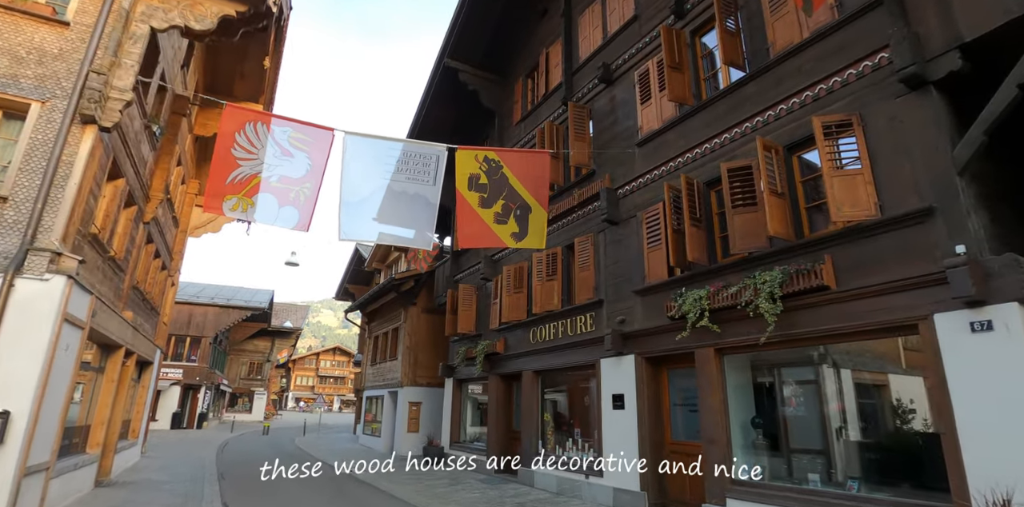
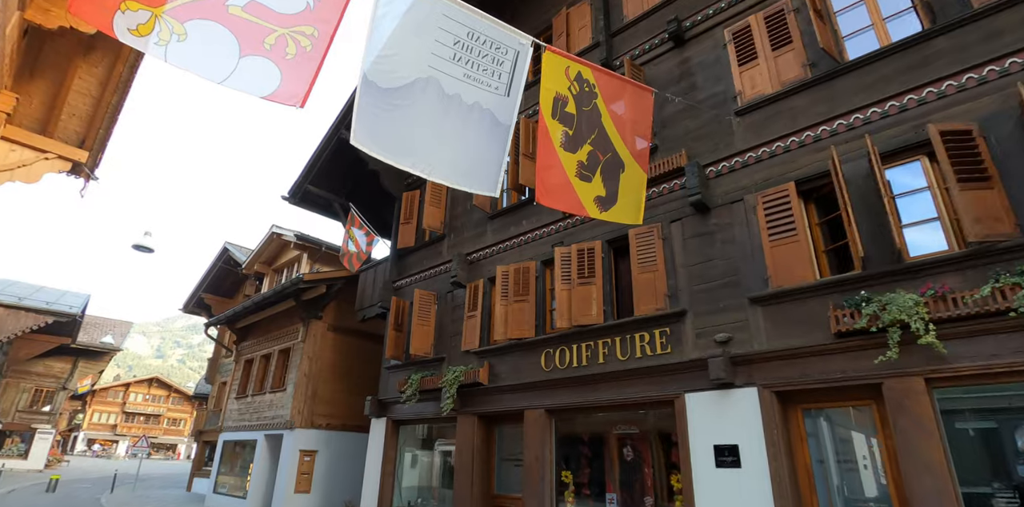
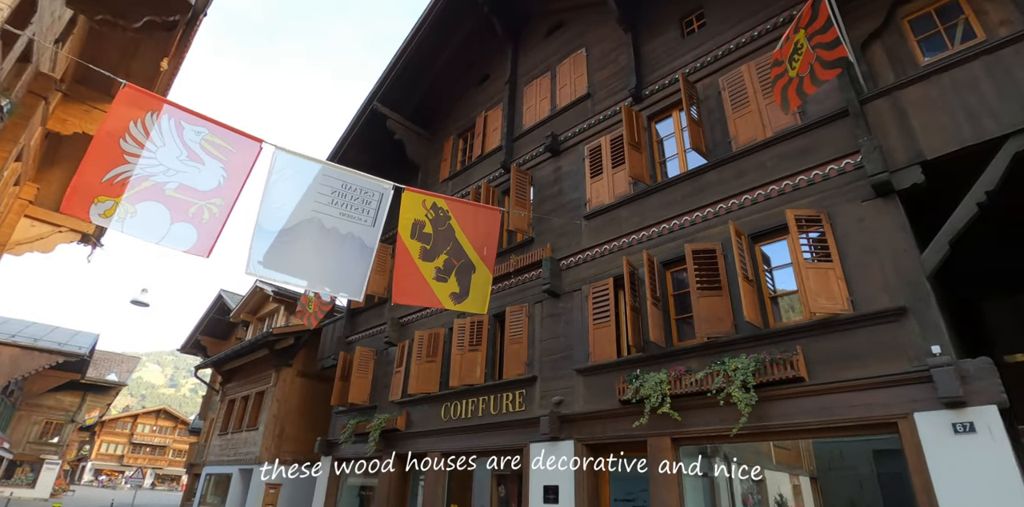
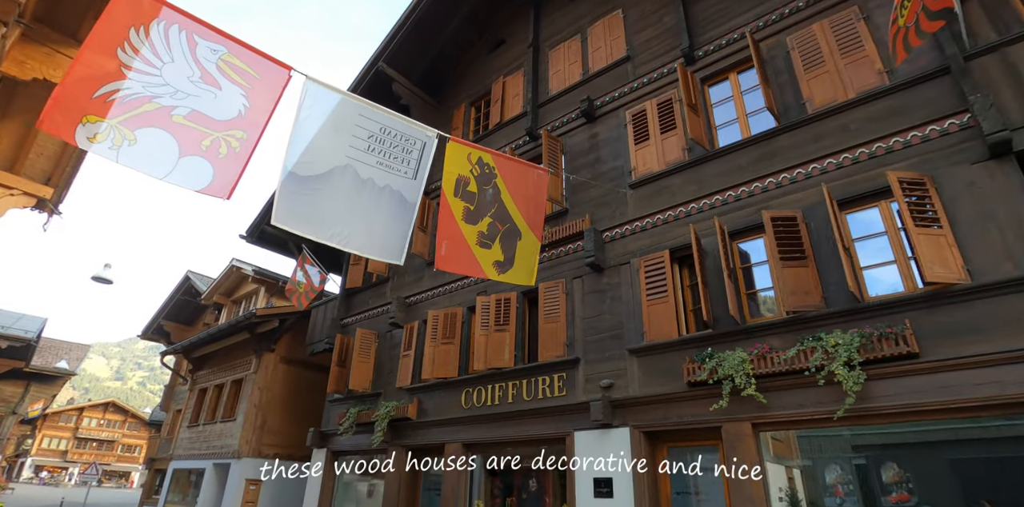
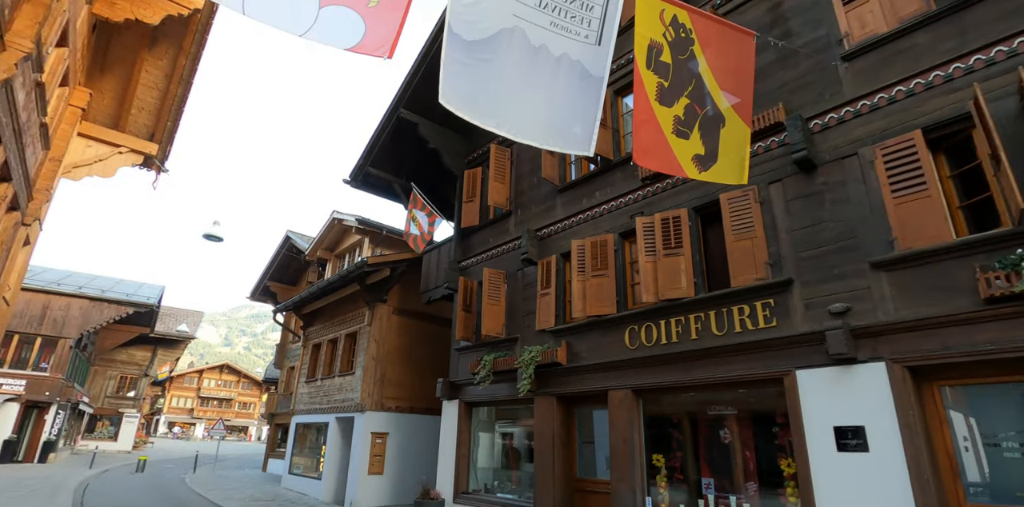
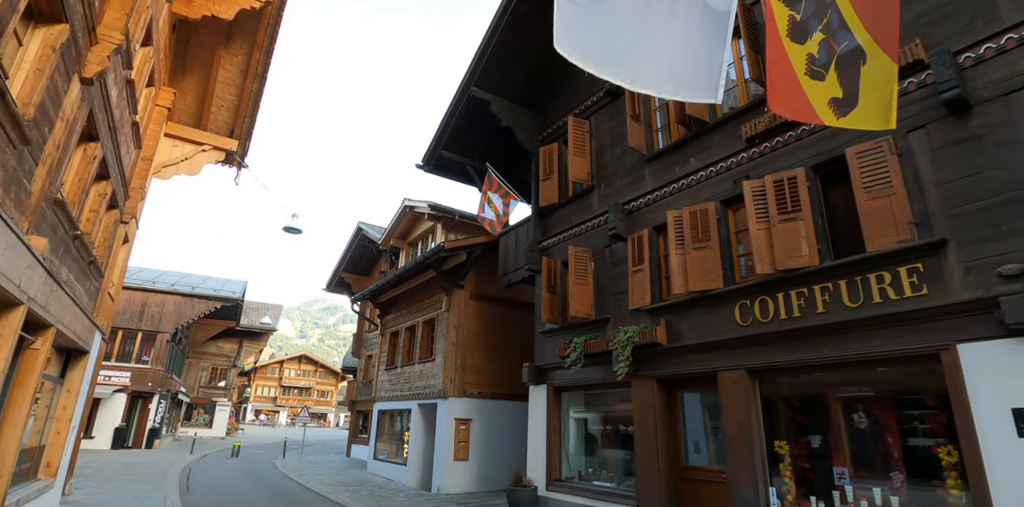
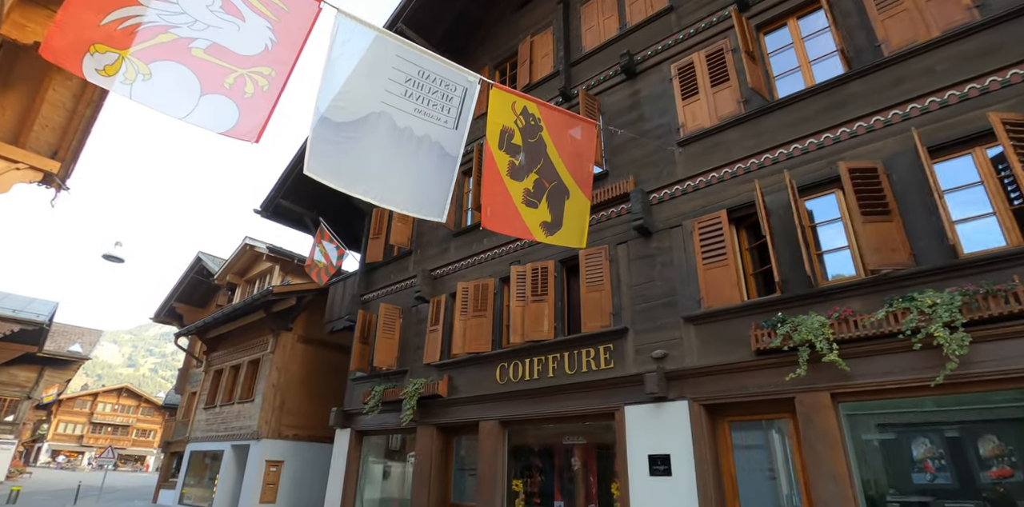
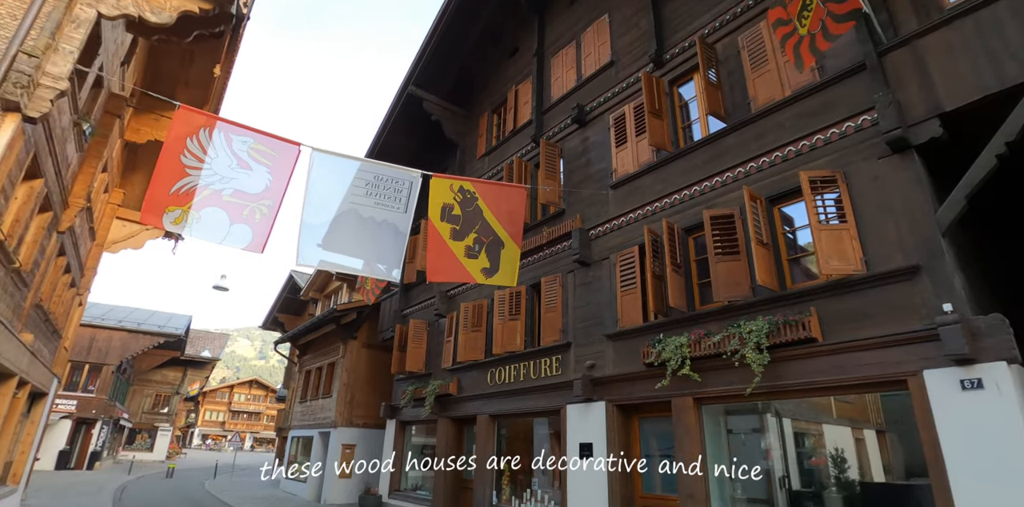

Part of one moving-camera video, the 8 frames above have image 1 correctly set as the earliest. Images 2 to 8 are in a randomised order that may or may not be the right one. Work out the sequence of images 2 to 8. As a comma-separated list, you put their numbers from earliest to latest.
8, 3, 4, 7, 2, 5, 6
